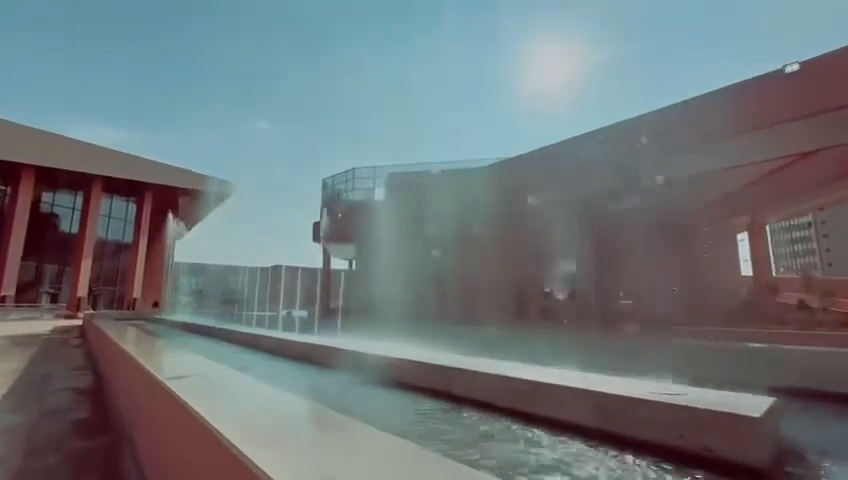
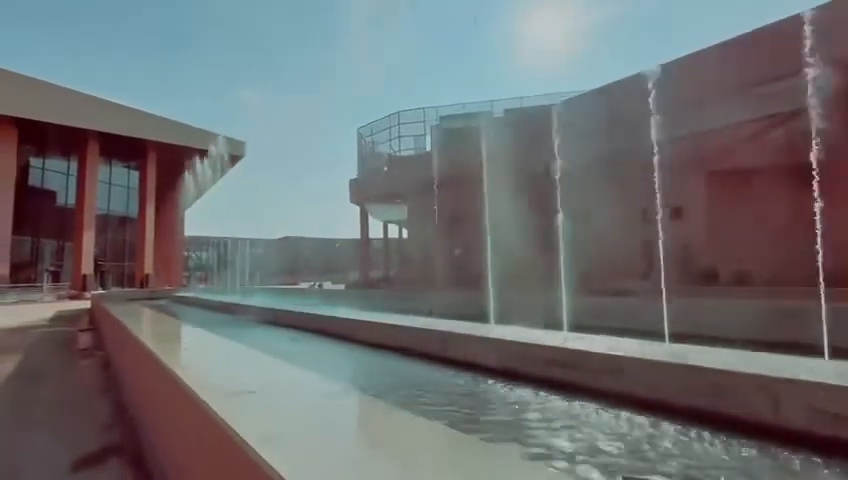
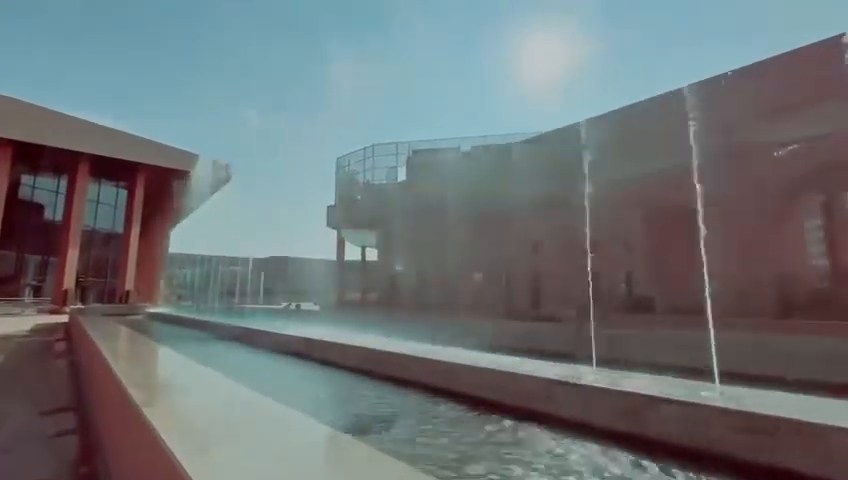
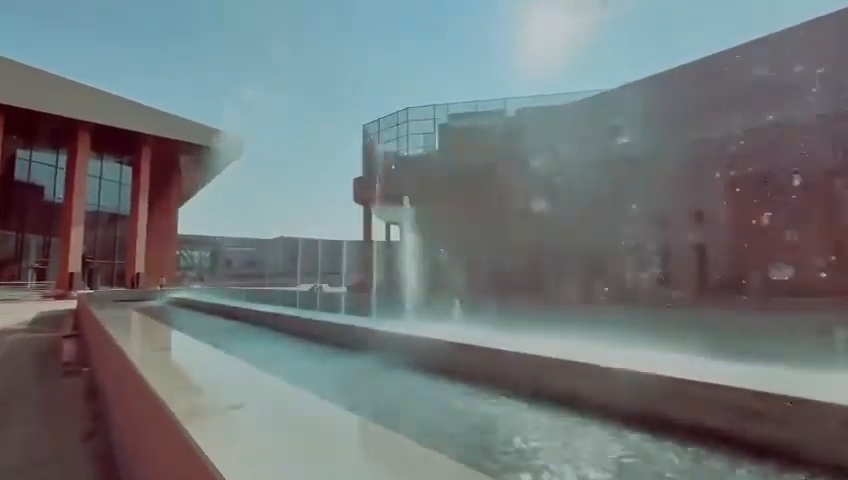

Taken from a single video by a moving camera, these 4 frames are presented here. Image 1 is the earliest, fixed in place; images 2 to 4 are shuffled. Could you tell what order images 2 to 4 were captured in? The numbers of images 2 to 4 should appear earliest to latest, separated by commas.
3, 2, 4
